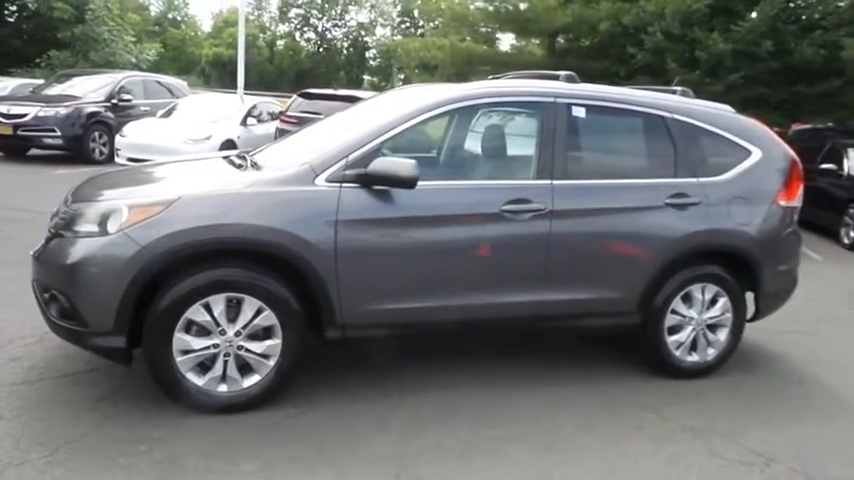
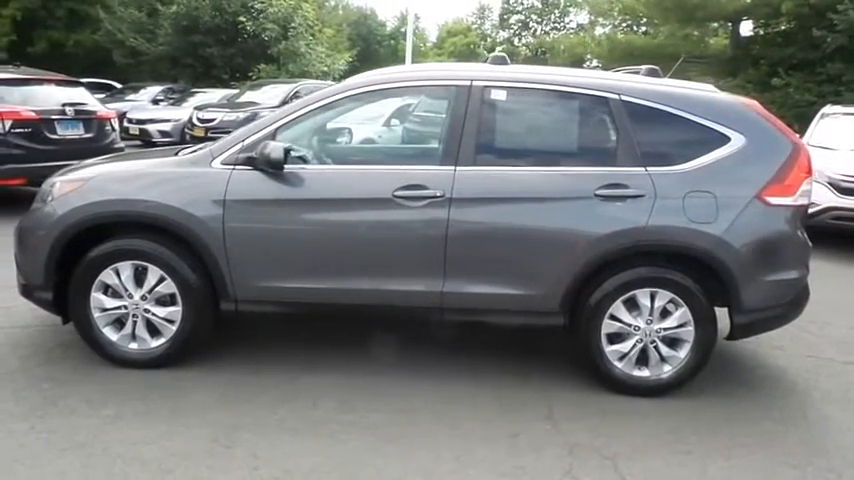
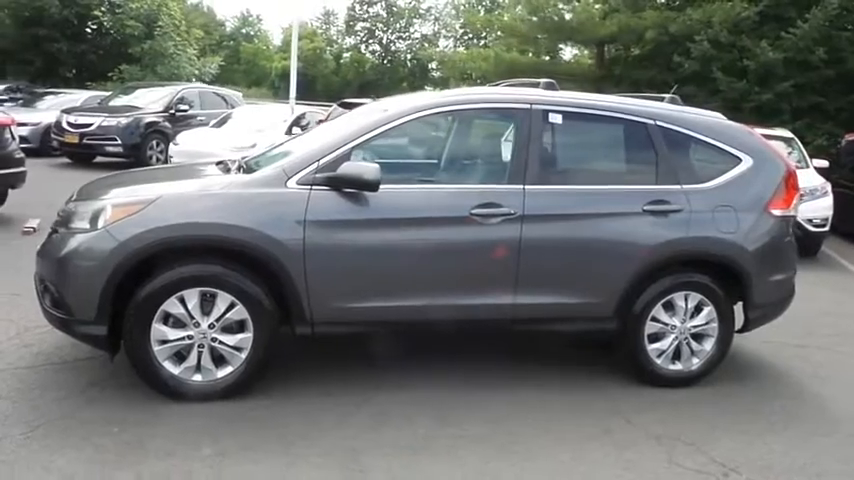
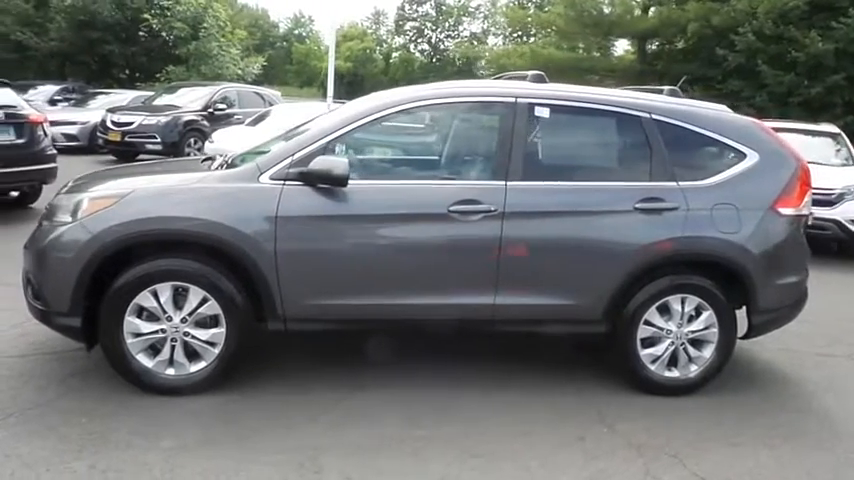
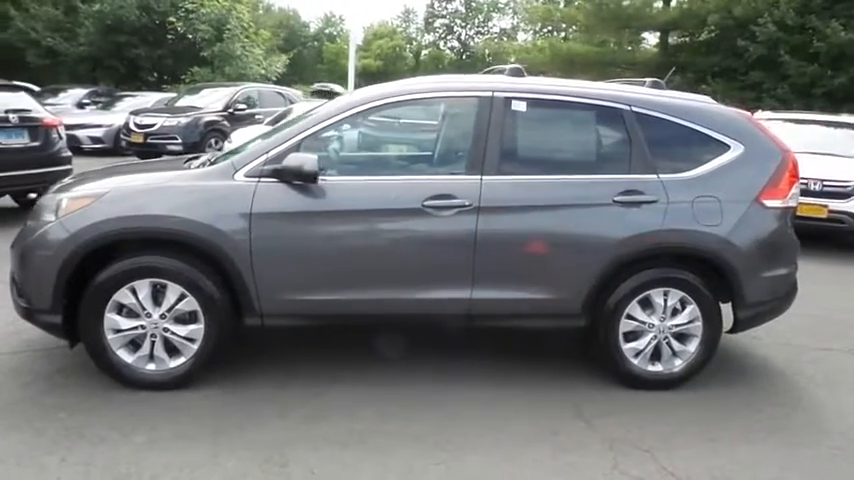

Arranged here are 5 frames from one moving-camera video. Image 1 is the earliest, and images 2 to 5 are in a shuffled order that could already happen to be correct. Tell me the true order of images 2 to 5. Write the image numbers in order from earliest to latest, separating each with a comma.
3, 4, 5, 2
